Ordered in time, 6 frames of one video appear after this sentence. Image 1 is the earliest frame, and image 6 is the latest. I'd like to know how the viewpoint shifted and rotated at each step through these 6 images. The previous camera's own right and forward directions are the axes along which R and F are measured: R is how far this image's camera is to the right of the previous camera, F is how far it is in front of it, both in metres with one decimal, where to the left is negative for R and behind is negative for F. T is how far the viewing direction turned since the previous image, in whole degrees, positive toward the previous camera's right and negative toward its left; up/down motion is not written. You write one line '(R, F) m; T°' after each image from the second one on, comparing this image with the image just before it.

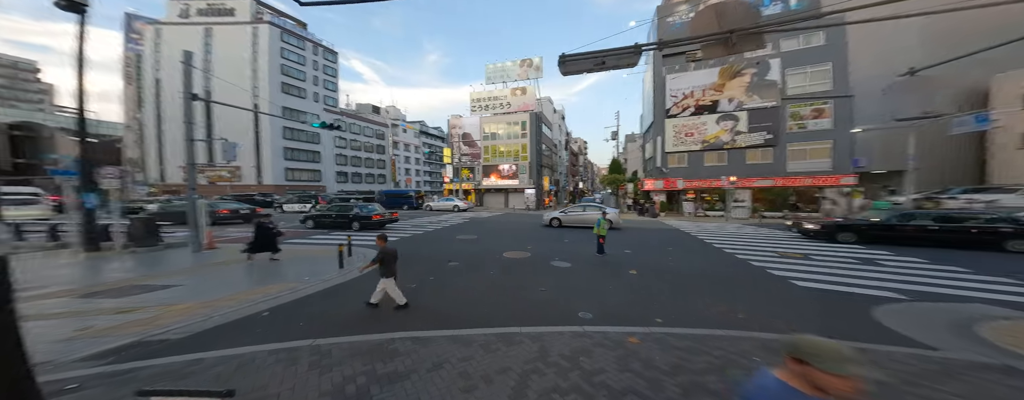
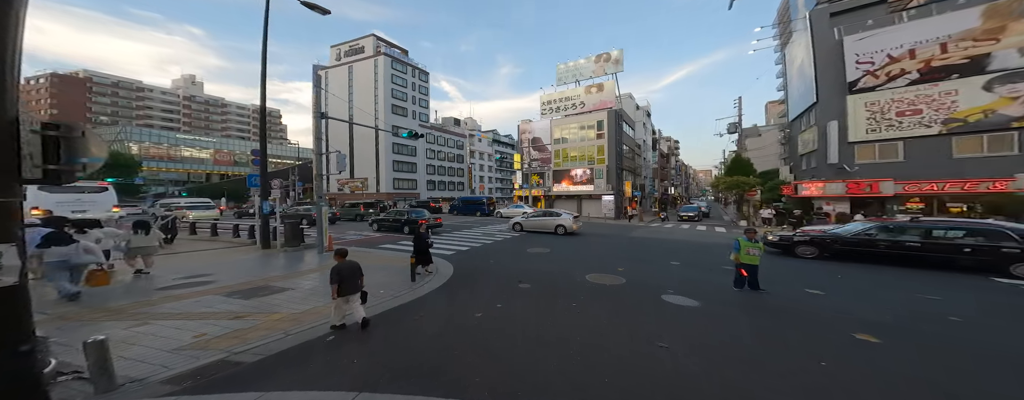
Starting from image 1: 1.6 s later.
(-0.3, +0.8) m; -13°
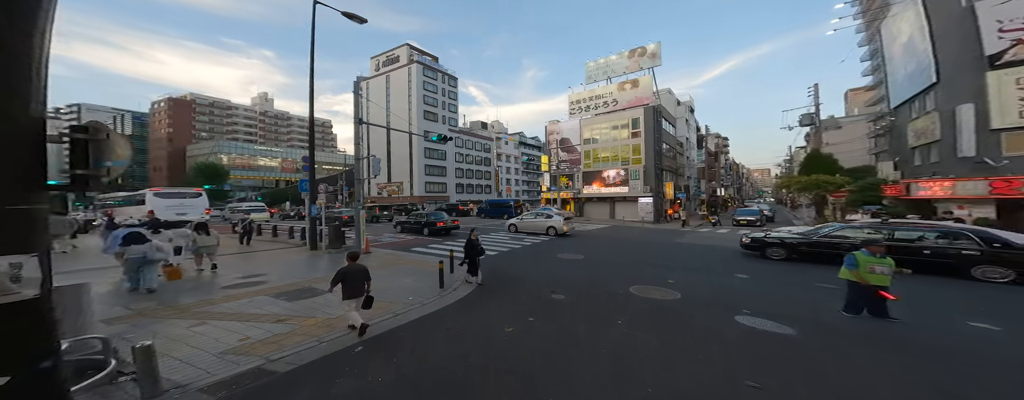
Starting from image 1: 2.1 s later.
(-0.2, +0.3) m; -5°
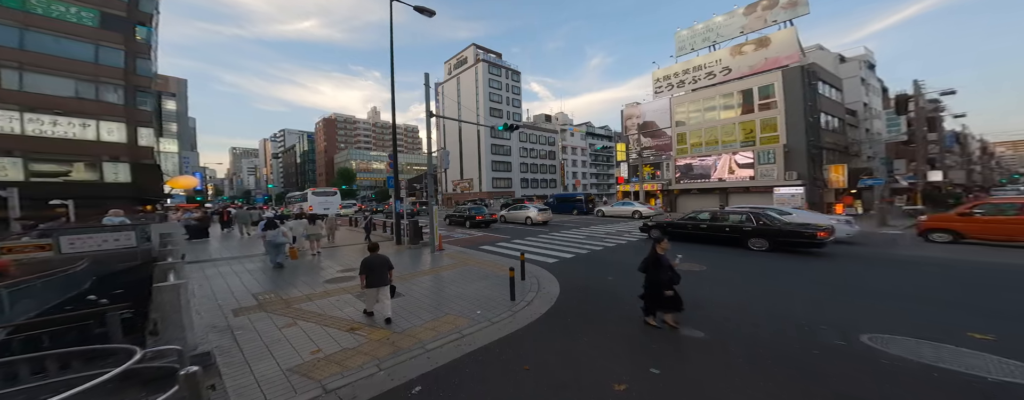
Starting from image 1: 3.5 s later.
(-0.8, +1.3) m; -13°
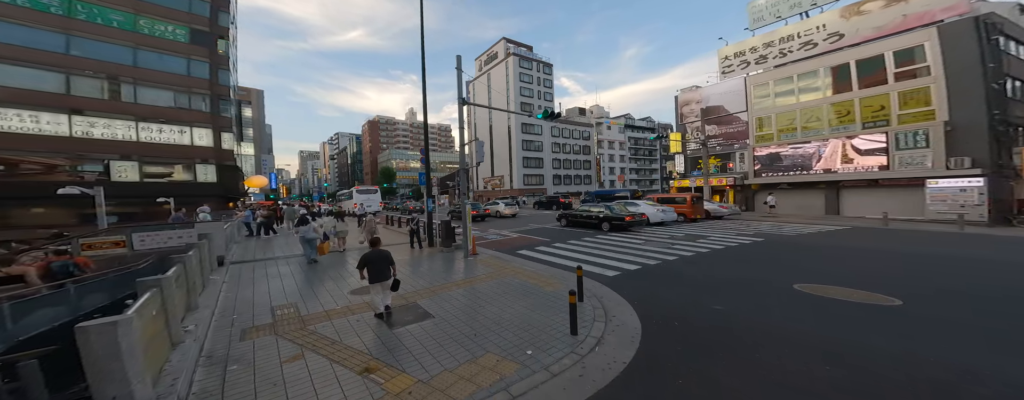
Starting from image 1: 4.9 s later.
(-0.8, +1.5) m; -6°
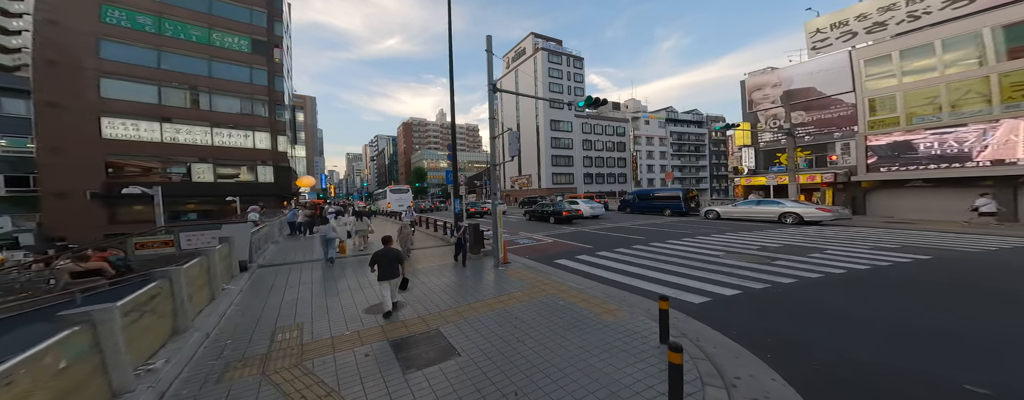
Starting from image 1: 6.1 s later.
(-1.0, +1.3) m; -6°
